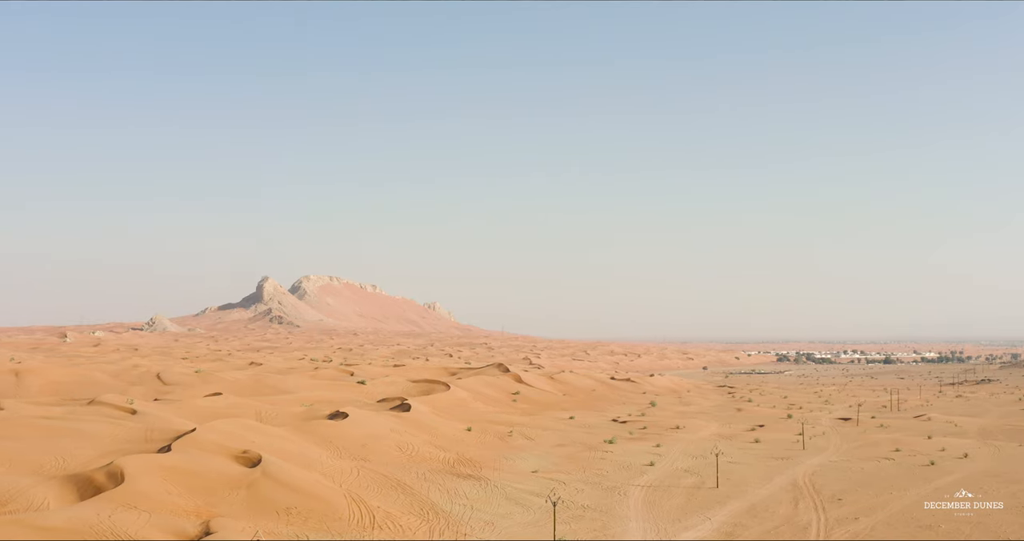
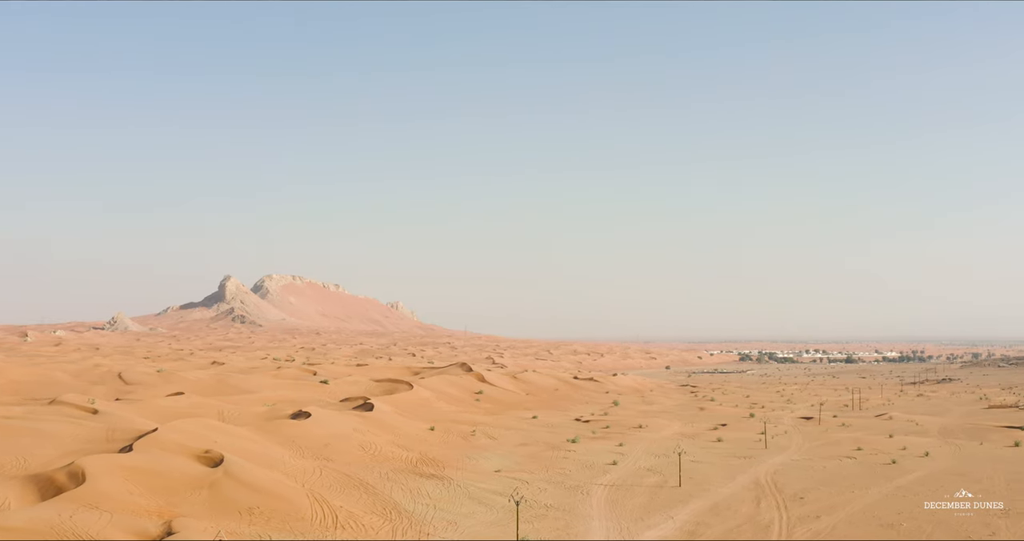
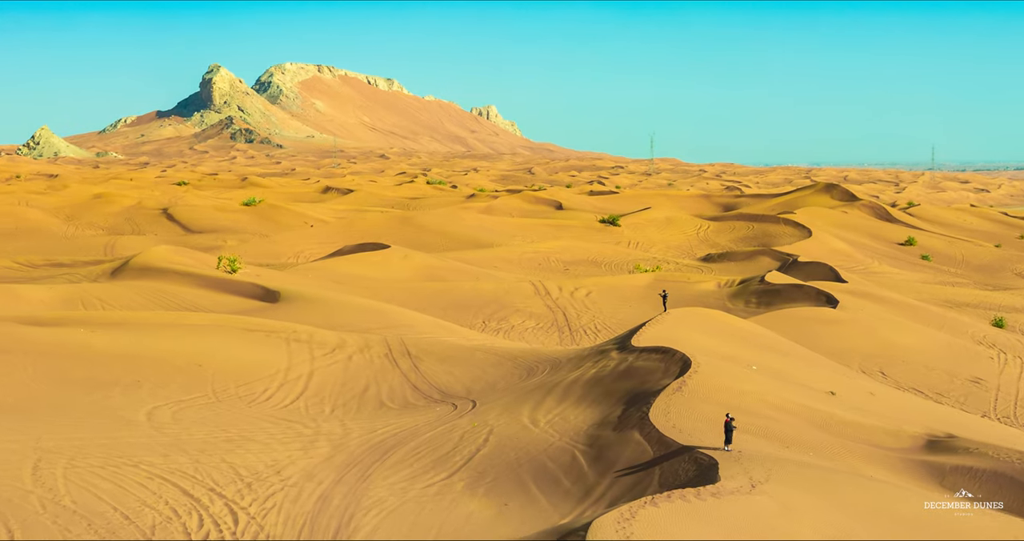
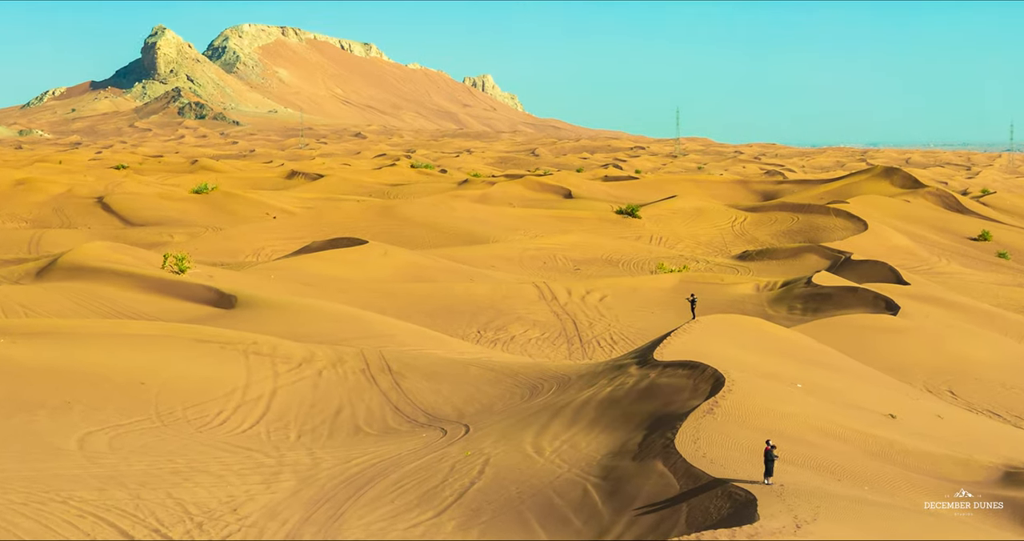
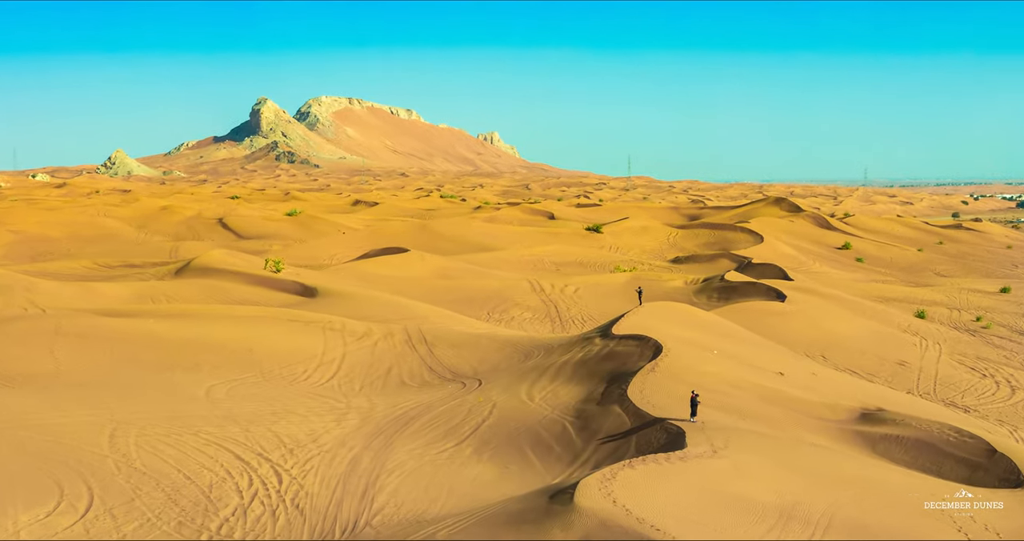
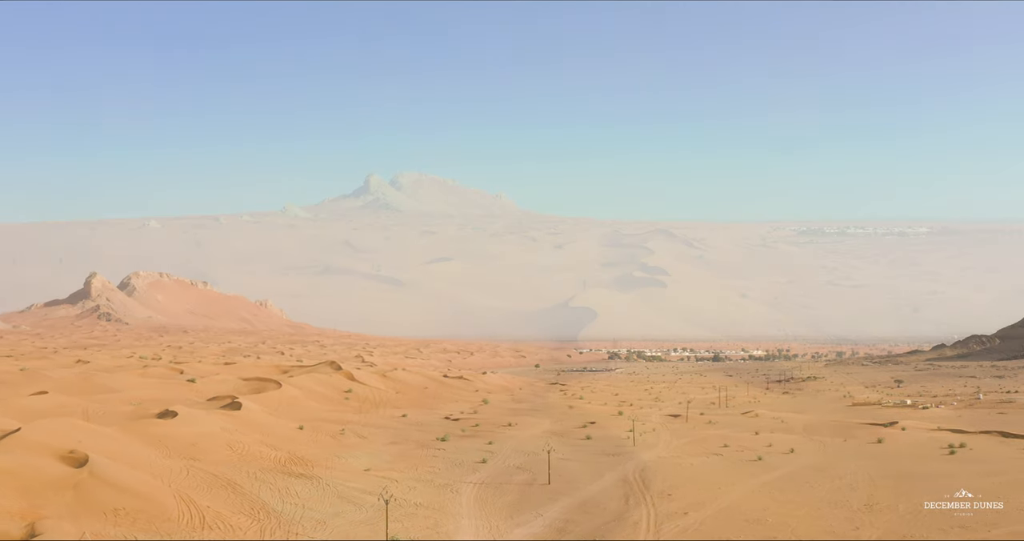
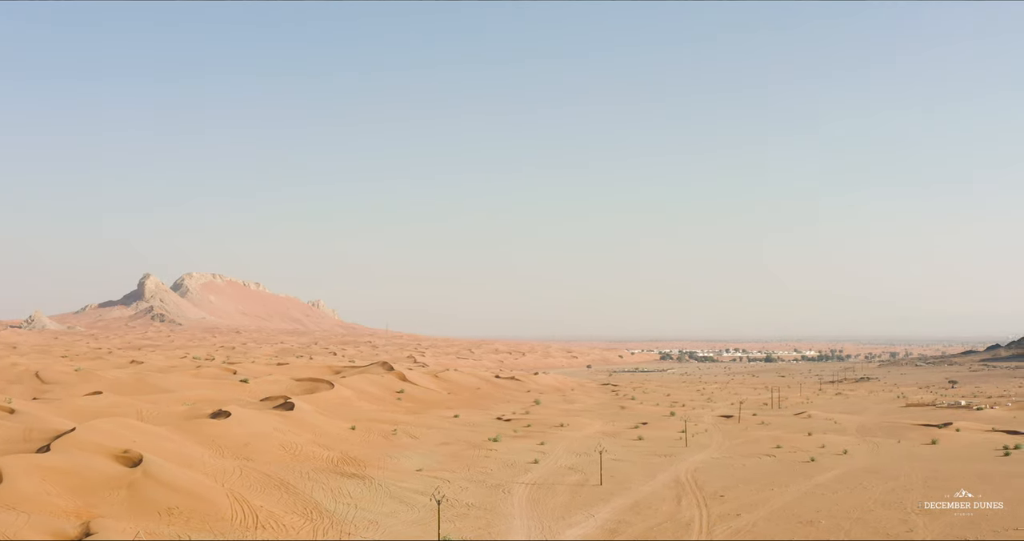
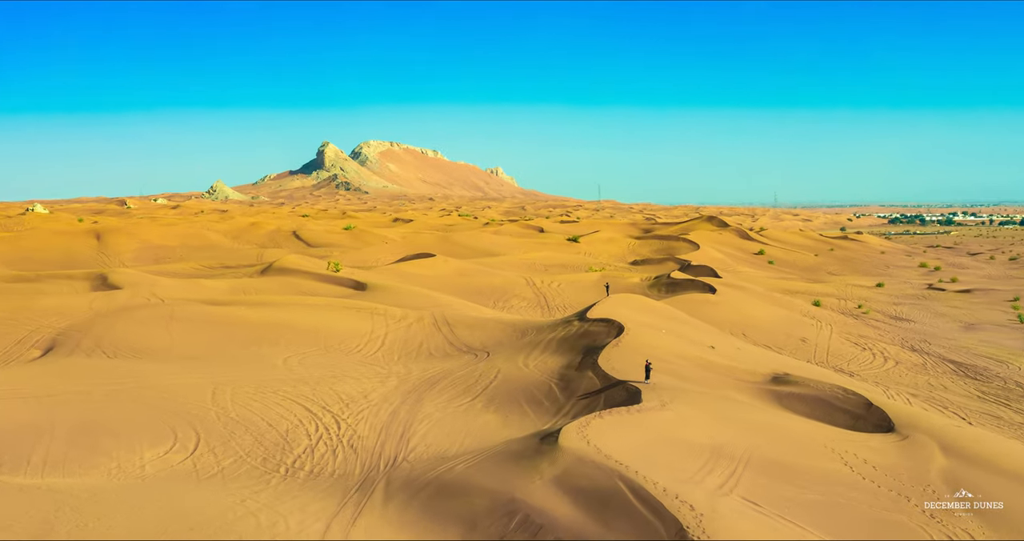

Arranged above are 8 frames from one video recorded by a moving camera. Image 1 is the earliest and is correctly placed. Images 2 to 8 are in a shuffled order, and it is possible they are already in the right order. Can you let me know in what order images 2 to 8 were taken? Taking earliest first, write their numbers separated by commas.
2, 7, 6, 8, 5, 3, 4
